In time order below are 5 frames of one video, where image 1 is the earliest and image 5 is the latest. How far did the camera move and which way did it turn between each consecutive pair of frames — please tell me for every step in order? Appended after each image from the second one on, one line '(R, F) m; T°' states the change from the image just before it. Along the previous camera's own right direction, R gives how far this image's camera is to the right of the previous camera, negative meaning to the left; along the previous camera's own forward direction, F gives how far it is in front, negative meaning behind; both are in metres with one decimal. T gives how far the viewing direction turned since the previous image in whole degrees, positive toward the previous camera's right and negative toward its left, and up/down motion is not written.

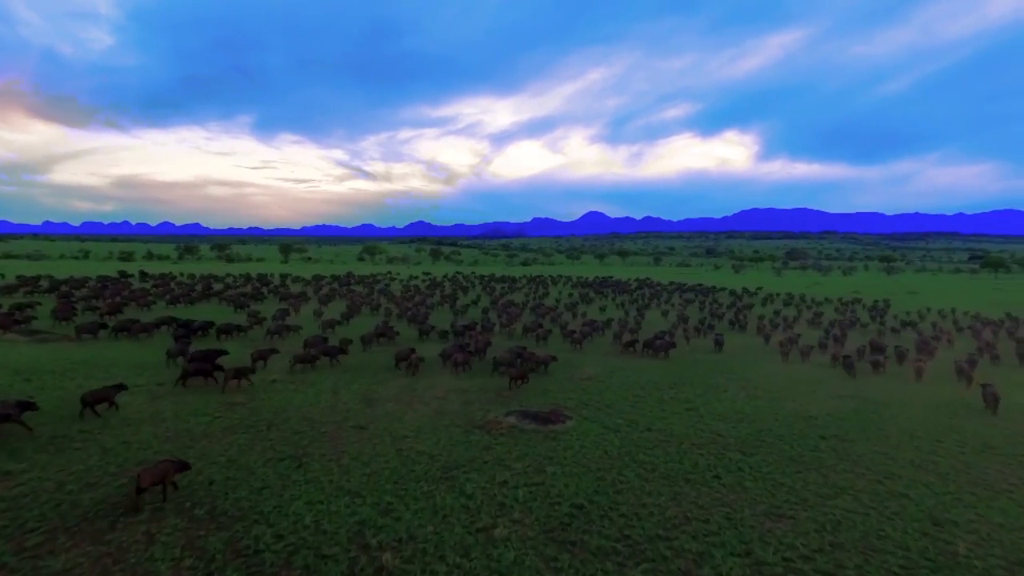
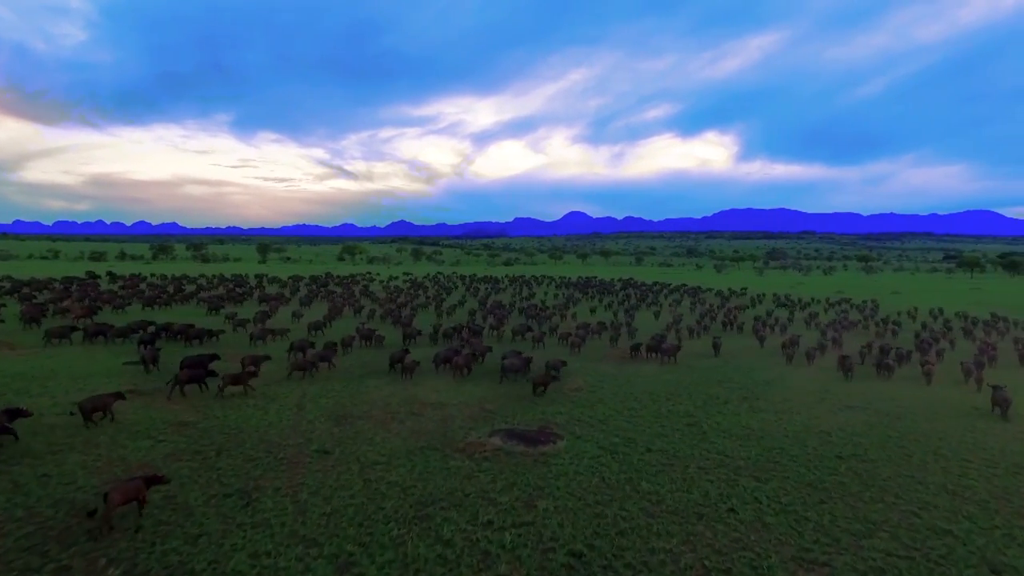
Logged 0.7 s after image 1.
(0.0, +0.4) m; +2°
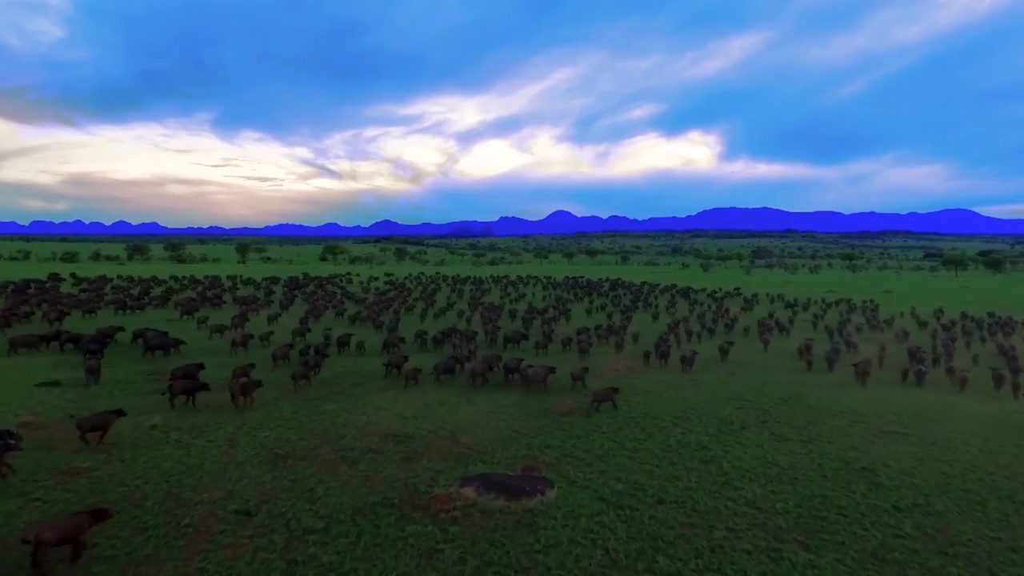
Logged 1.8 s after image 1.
(0.0, +0.7) m; +1°
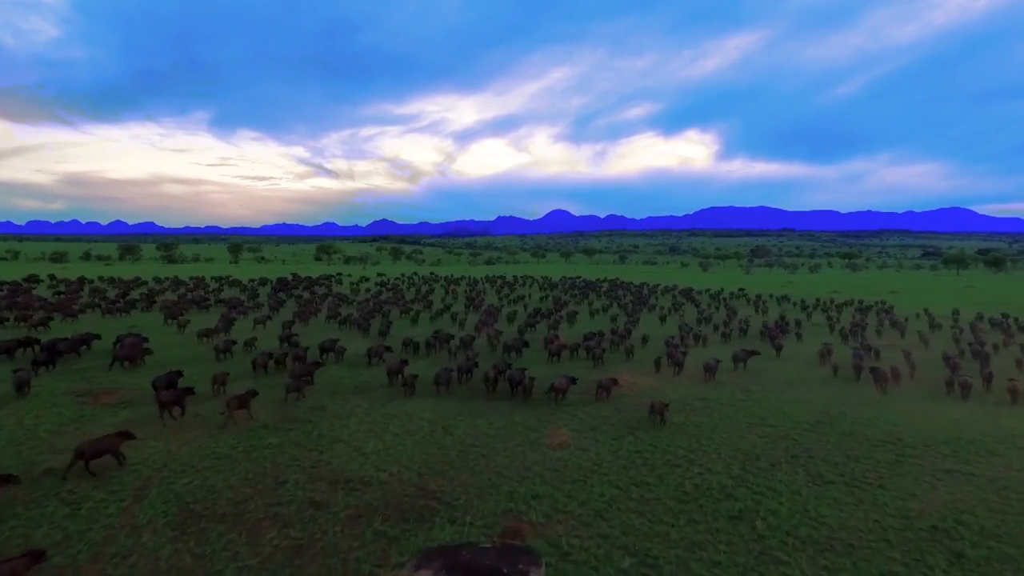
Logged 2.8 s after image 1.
(+0.1, +0.7) m; 0°
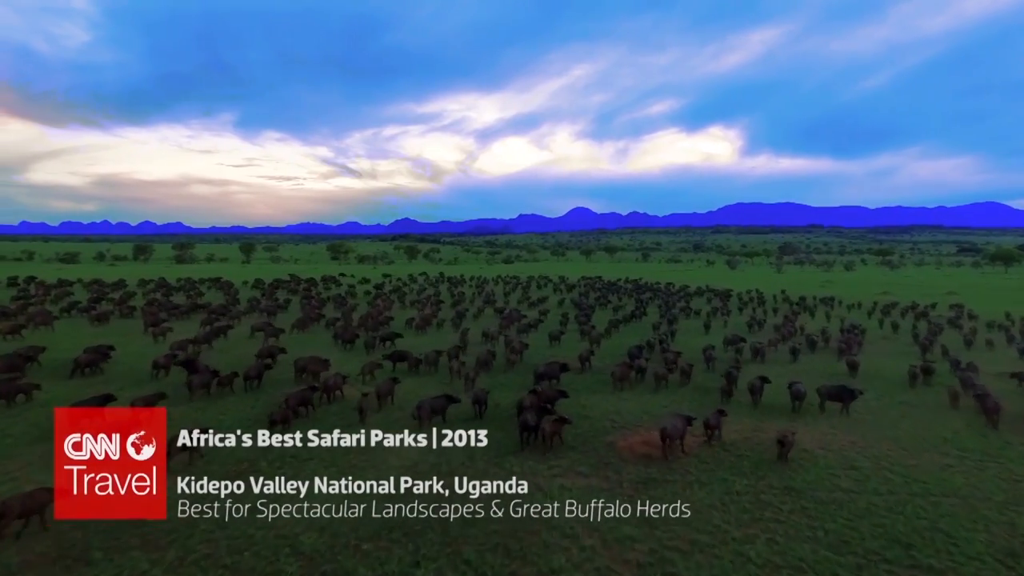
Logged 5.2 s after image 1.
(+0.3, +1.8) m; -2°
